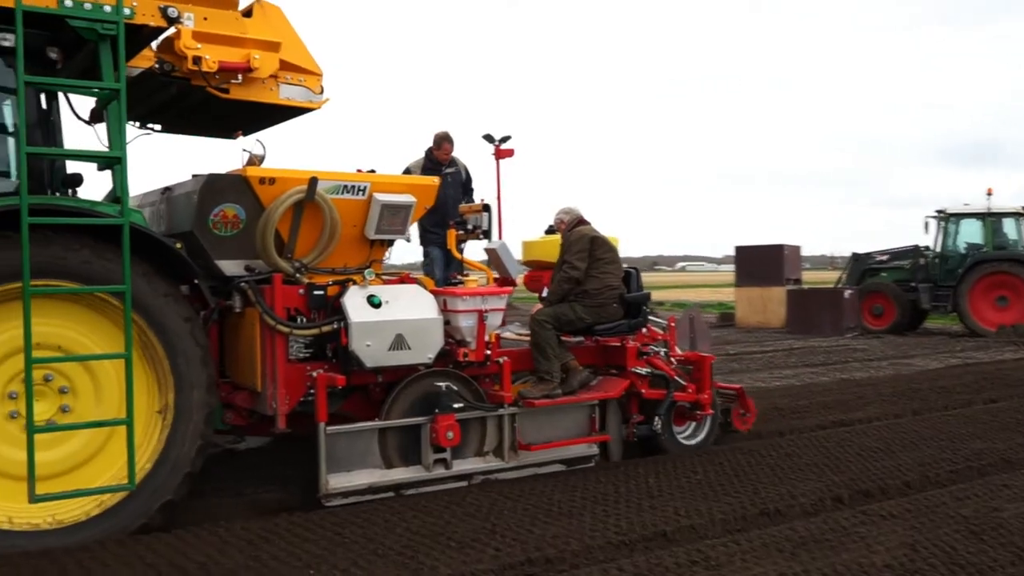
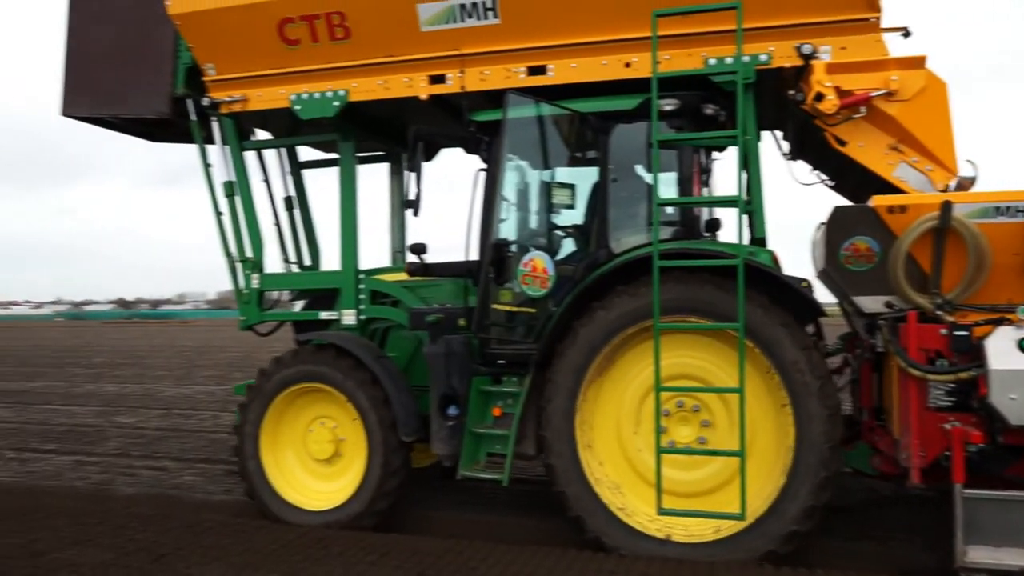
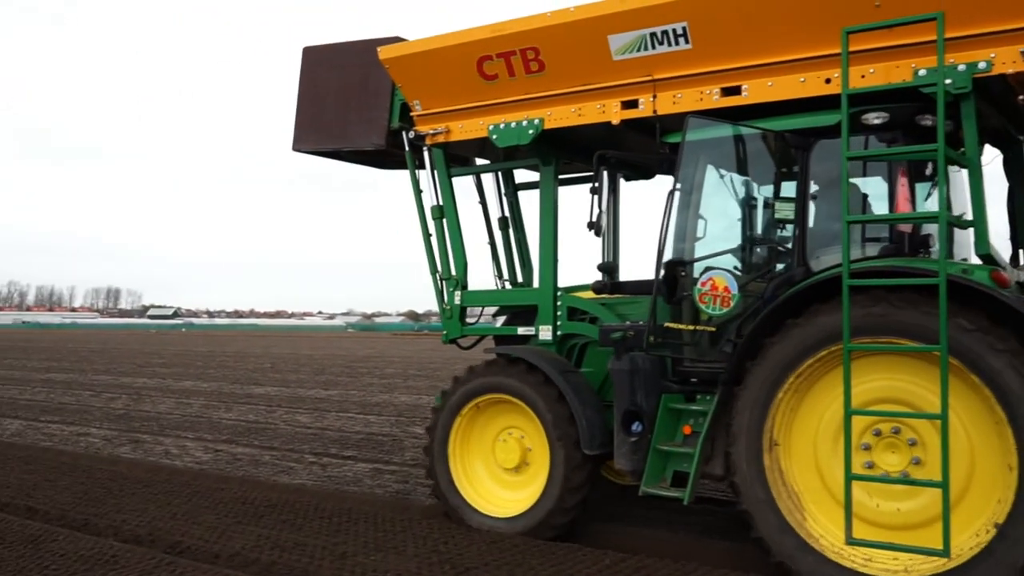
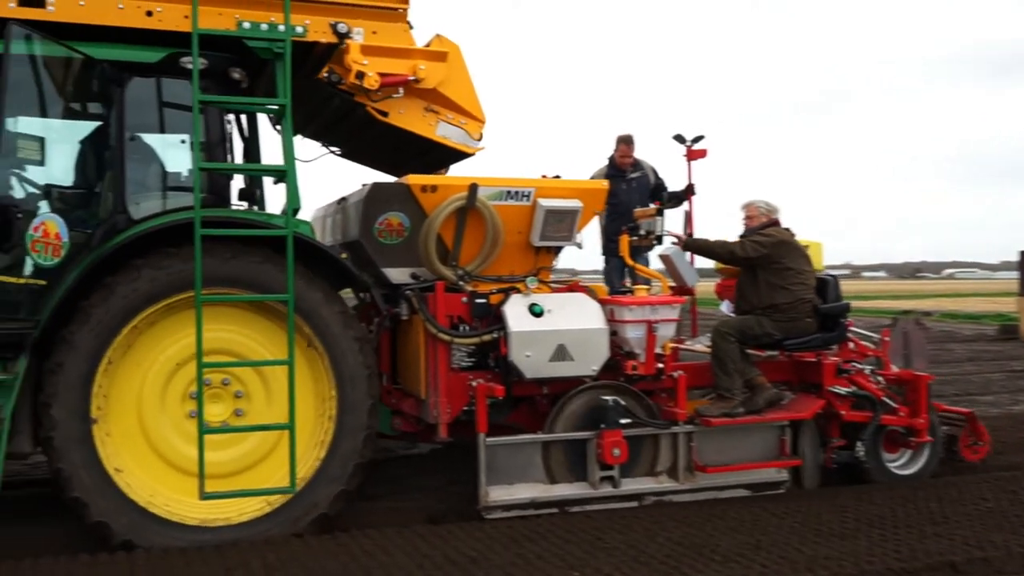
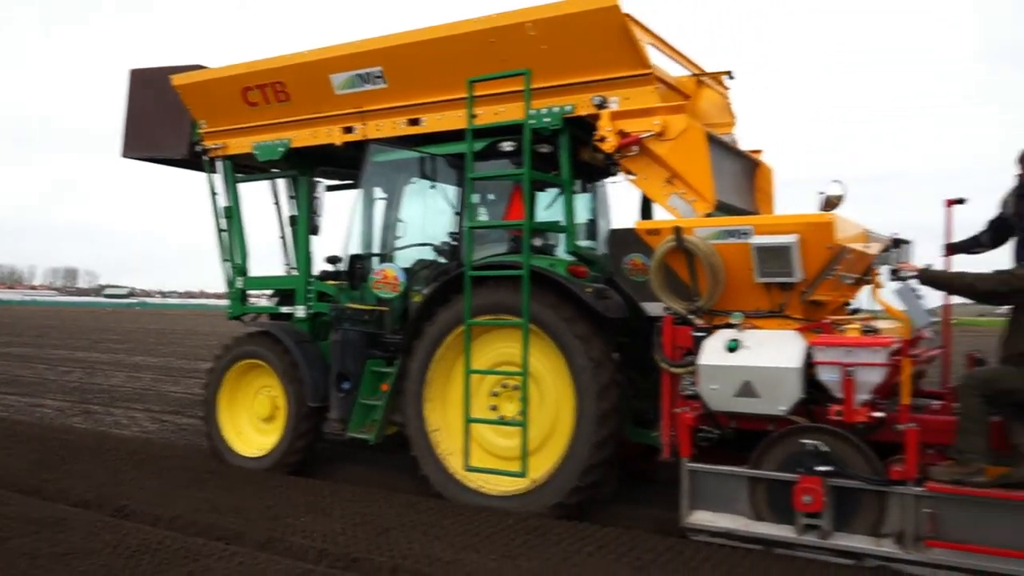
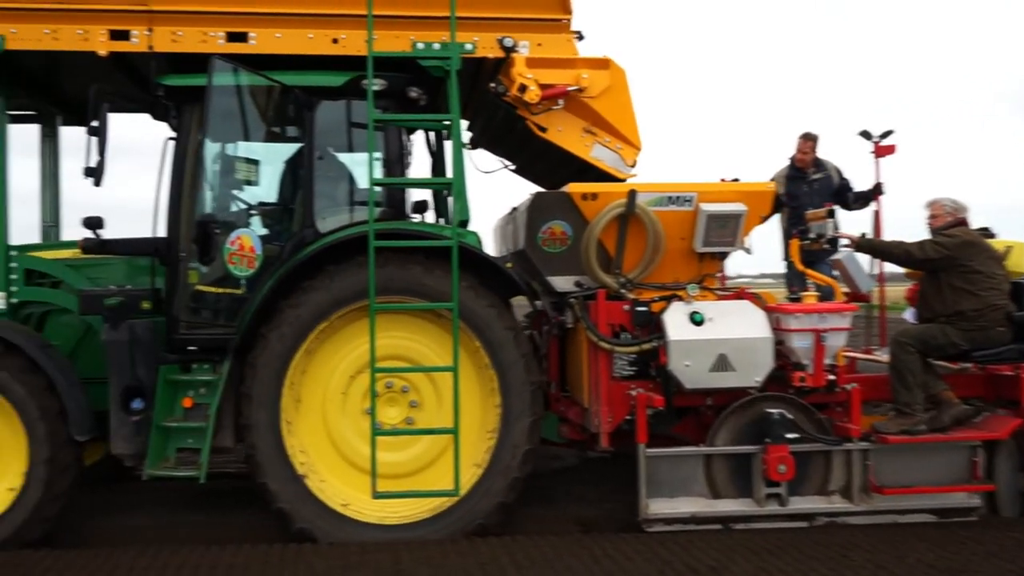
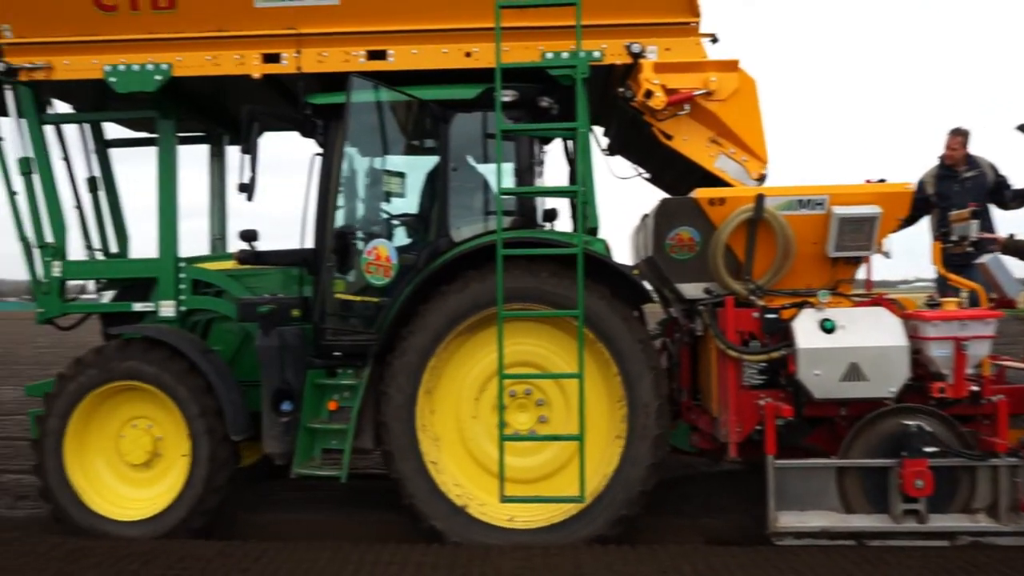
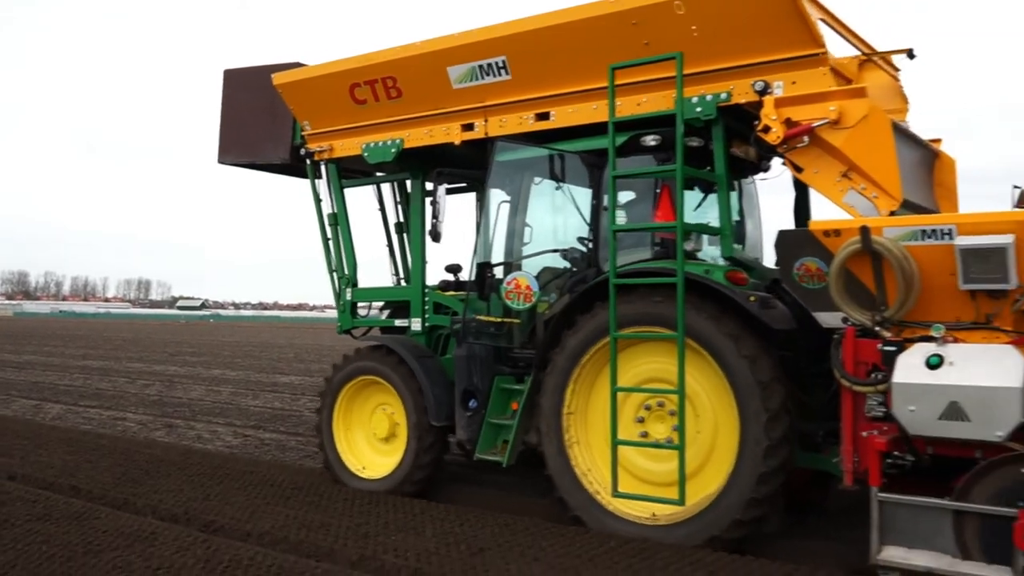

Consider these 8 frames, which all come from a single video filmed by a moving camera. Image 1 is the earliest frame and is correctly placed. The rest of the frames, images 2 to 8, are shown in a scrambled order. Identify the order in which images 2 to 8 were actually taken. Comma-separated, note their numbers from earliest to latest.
4, 6, 7, 2, 3, 8, 5
